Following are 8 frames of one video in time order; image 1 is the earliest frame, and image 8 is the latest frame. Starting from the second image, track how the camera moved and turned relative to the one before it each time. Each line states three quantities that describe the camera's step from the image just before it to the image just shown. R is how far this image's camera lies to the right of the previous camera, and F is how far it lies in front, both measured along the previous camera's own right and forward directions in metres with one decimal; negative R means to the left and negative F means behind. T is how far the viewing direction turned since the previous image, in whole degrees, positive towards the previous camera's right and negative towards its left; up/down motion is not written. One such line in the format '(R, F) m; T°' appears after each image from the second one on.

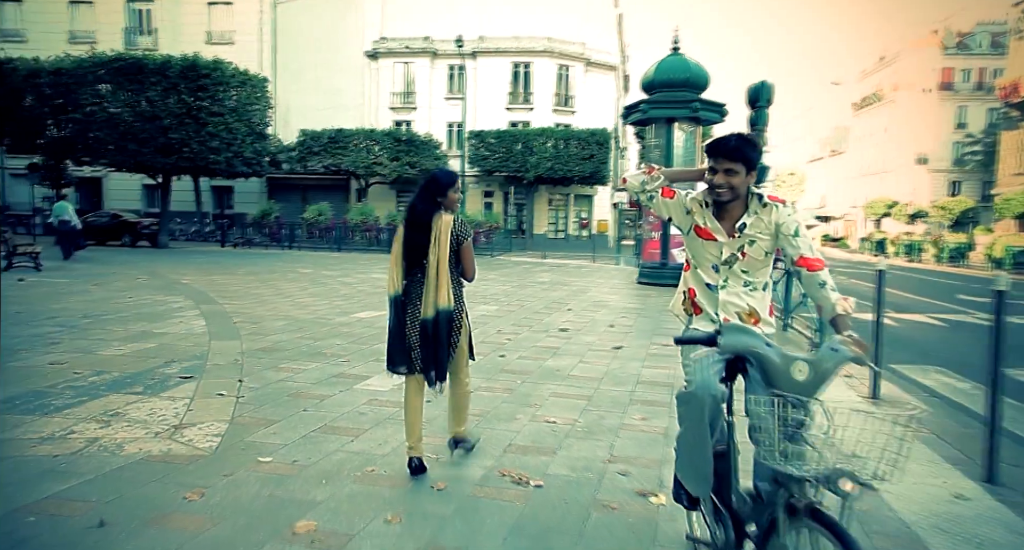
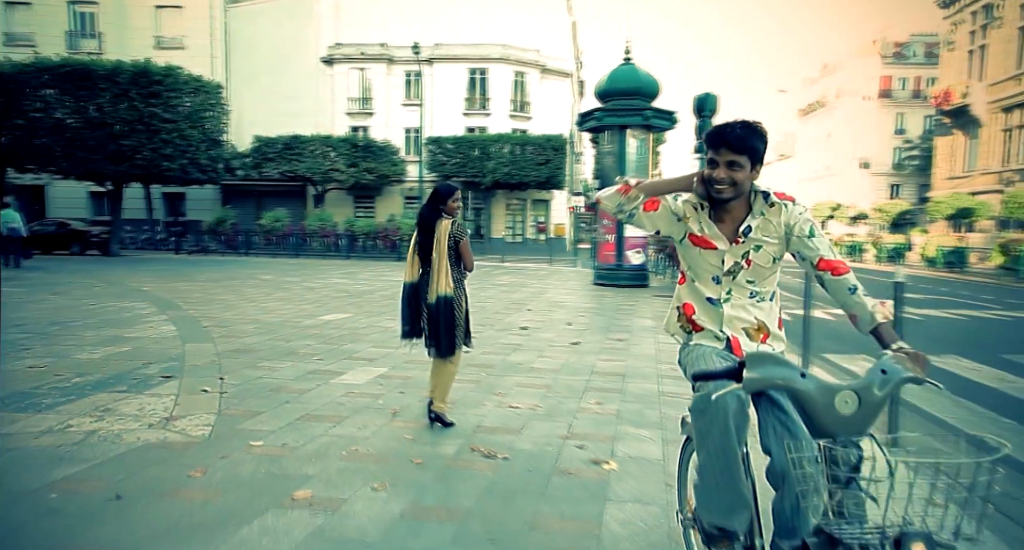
(-0.1, -0.4) m; +4°
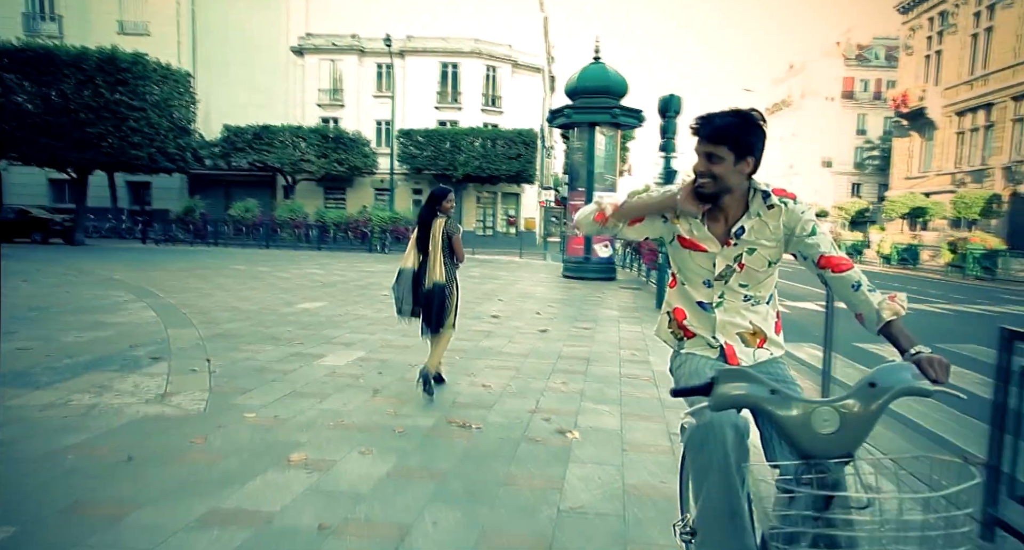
(0.0, -0.4) m; +3°
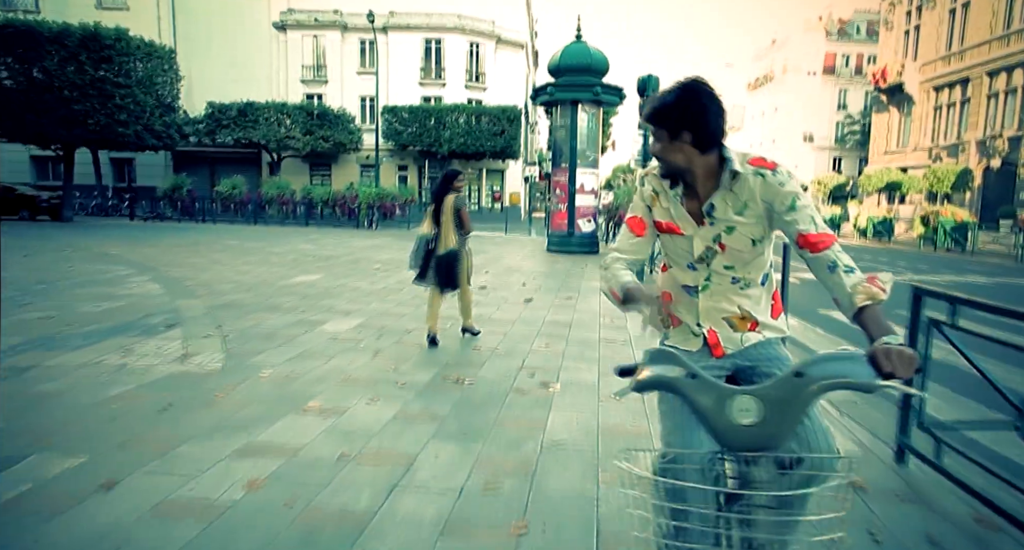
(0.0, -0.5) m; +2°
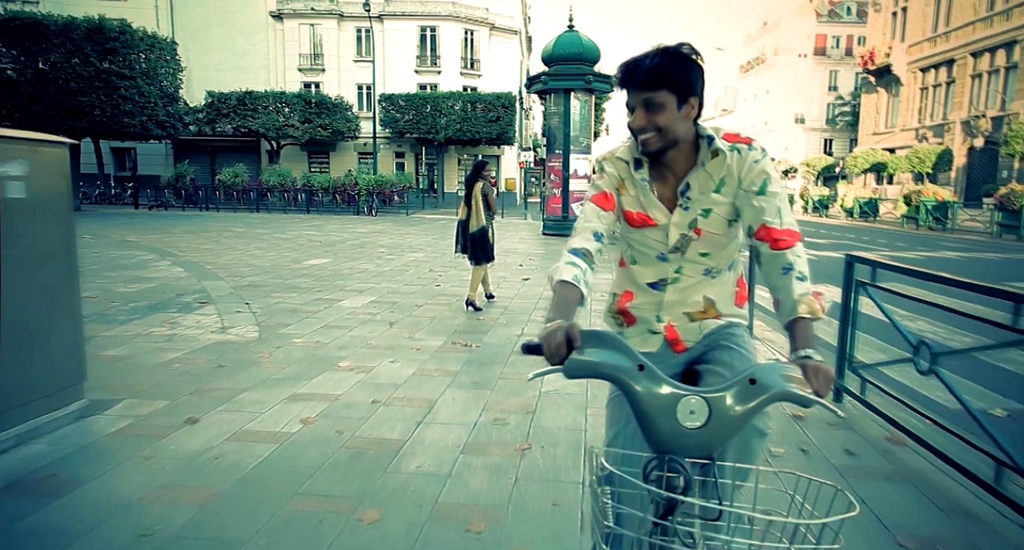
(0.0, -0.6) m; 0°
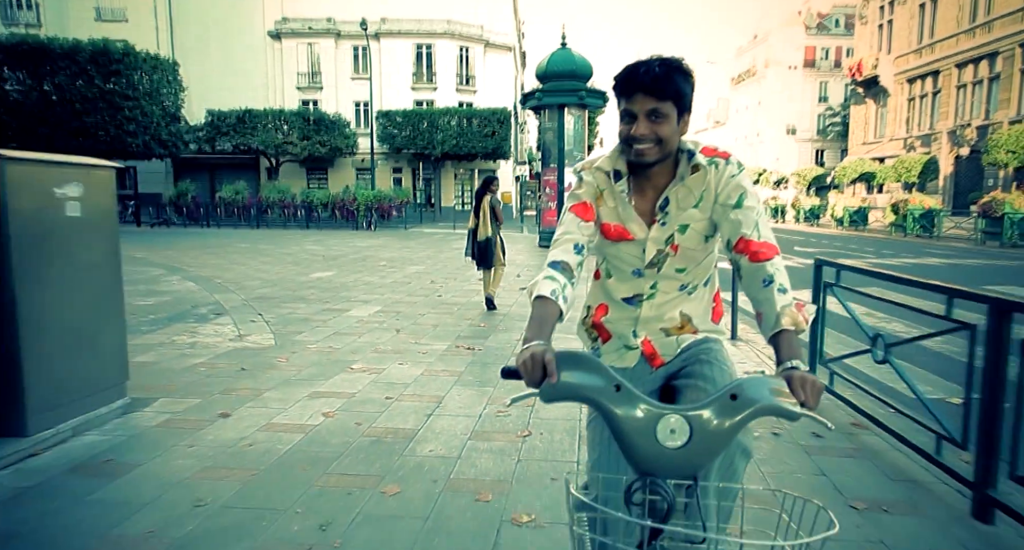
(0.0, -0.4) m; 0°
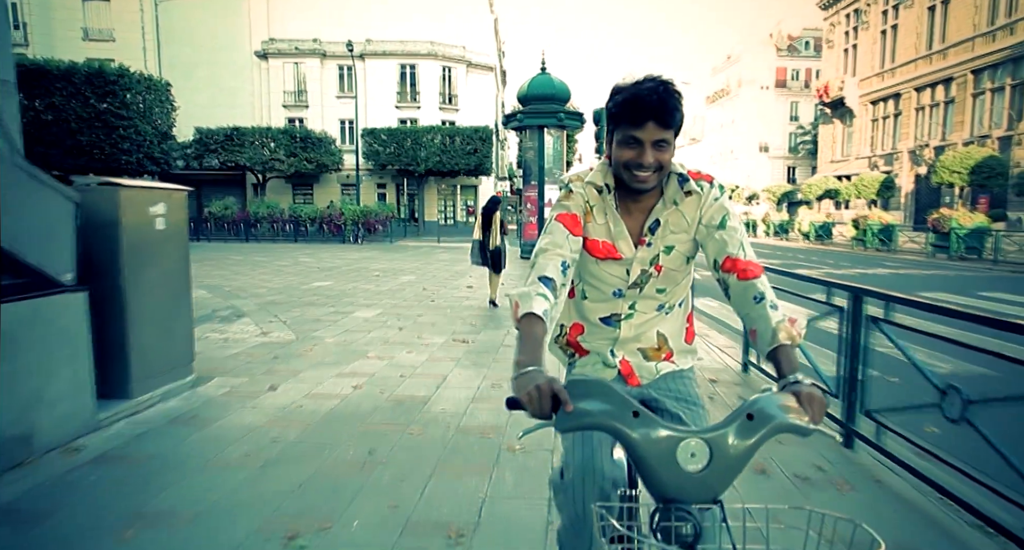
(-0.1, -0.9) m; +2°
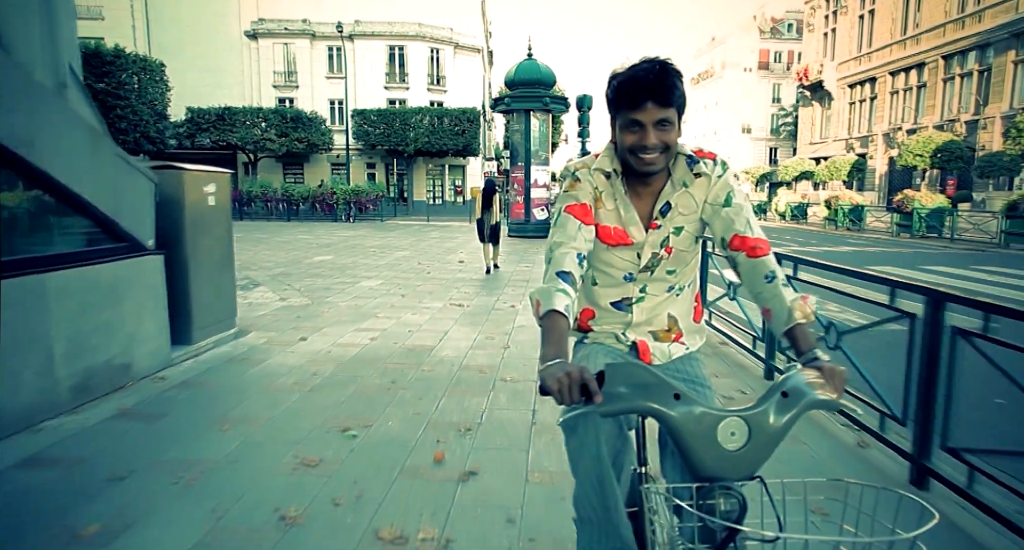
(0.0, -0.9) m; +1°
